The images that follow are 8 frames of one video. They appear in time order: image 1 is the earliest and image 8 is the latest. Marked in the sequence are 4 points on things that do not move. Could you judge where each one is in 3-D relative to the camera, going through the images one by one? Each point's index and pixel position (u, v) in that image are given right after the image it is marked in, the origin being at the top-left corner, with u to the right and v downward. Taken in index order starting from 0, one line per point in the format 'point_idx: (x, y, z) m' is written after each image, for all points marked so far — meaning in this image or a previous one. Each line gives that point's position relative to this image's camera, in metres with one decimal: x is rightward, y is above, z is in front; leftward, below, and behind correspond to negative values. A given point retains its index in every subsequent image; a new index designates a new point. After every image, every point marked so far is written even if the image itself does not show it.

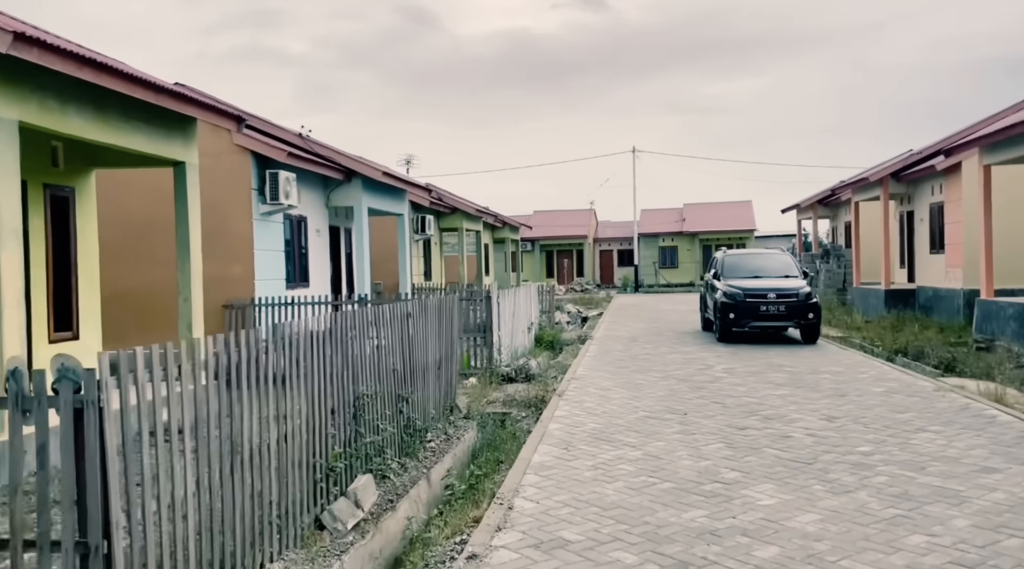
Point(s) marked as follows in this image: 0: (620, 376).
0: (+1.3, -1.1, +10.9) m
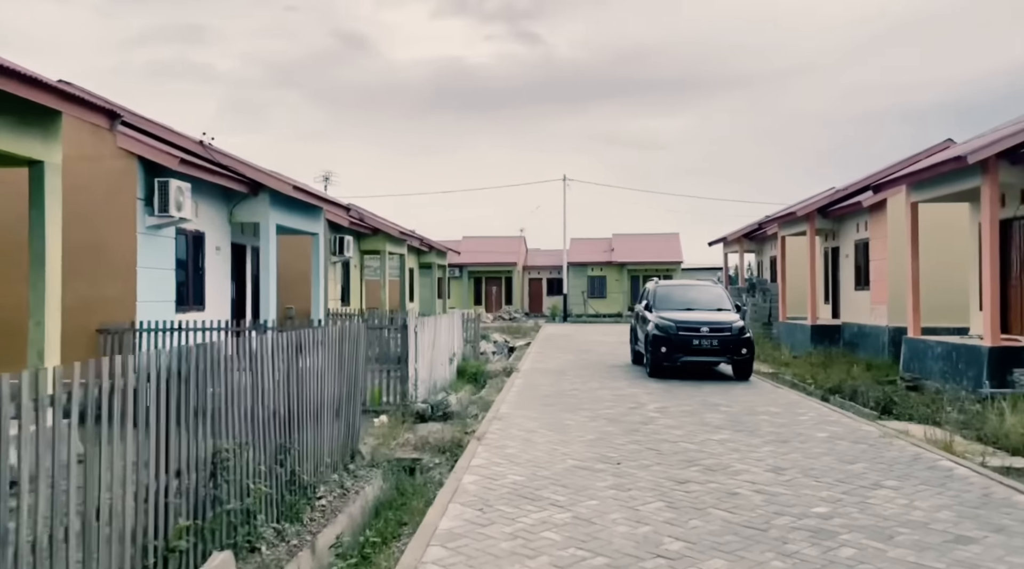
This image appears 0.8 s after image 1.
0: (+0.4, -1.5, +9.9) m
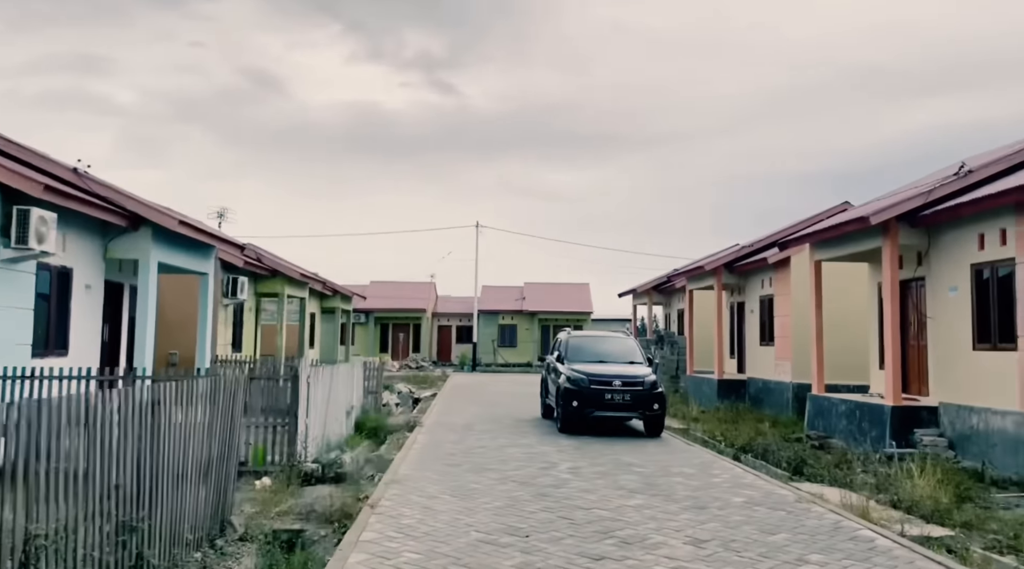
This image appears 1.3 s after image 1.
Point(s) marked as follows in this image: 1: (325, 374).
0: (-0.6, -2.0, +9.1) m
1: (-2.5, -1.2, +11.8) m
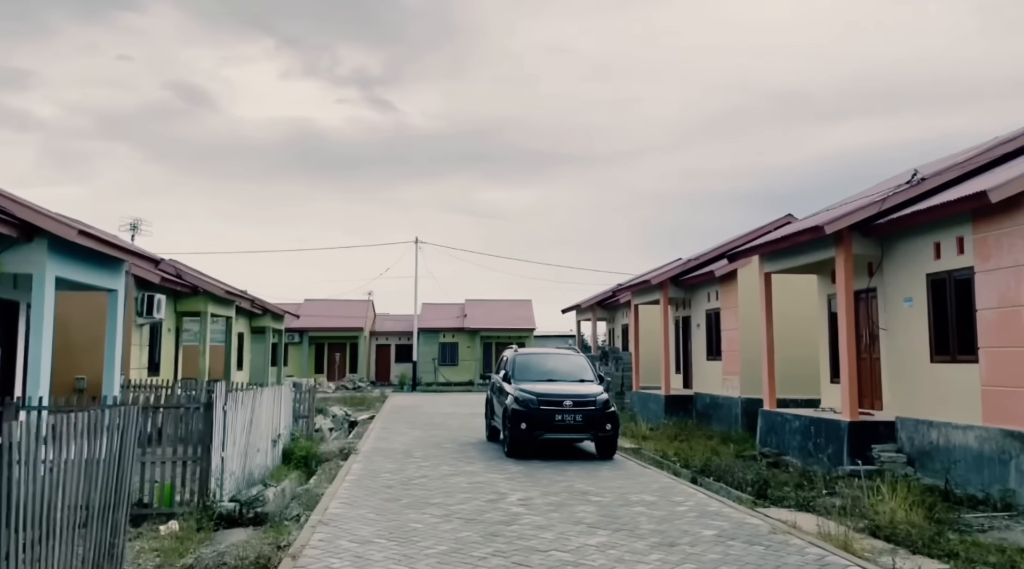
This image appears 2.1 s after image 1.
0: (-1.1, -2.1, +8.1) m
1: (-3.2, -1.4, +10.7) m
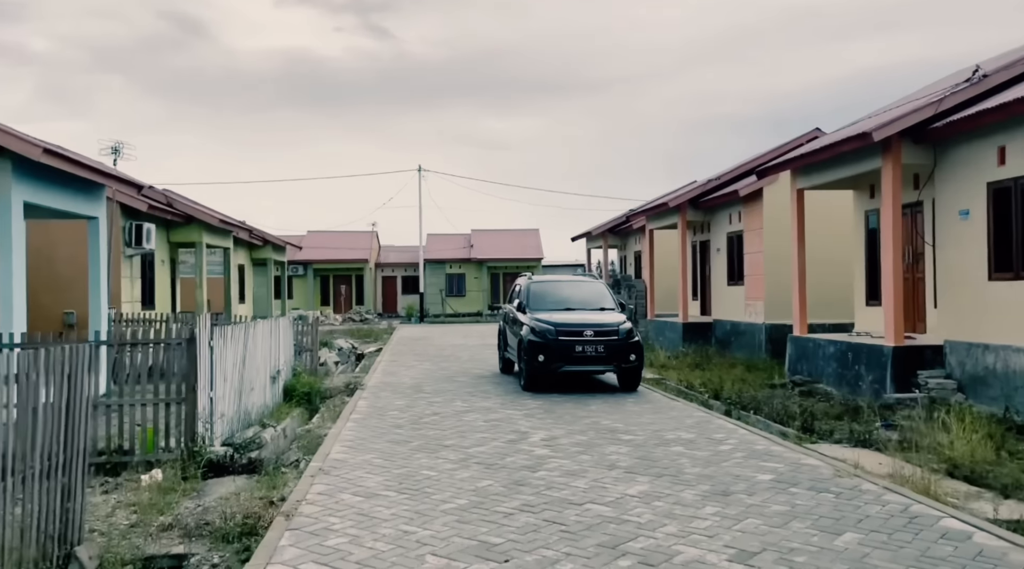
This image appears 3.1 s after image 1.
0: (-0.9, -1.4, +7.2) m
1: (-3.0, -0.5, +9.7) m
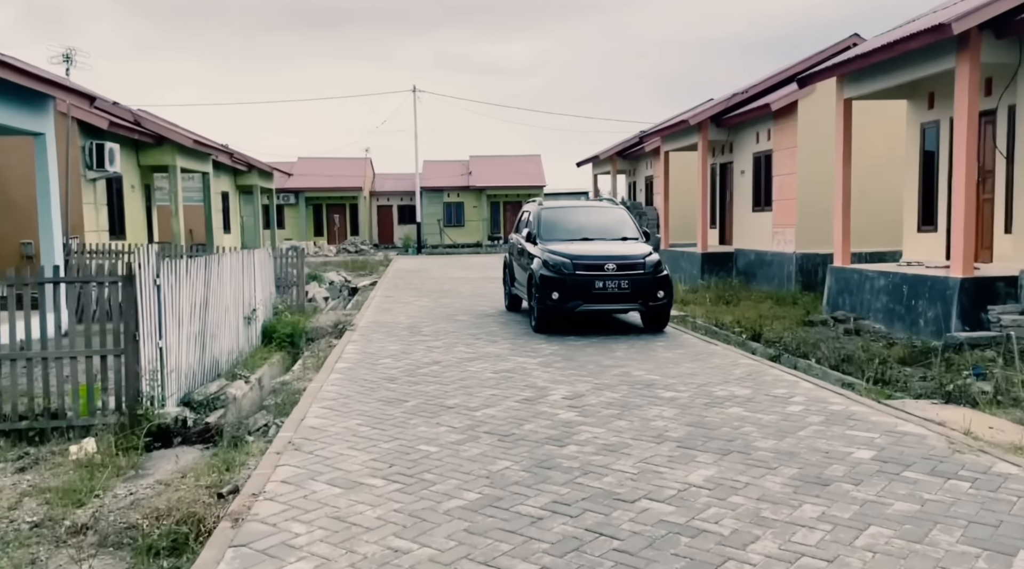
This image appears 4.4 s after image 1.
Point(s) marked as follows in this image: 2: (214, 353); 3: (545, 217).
0: (-0.8, -0.9, +5.7) m
1: (-2.8, +0.1, +8.1) m
2: (-2.8, -0.6, +8.4) m
3: (+0.5, +0.9, +12.4) m
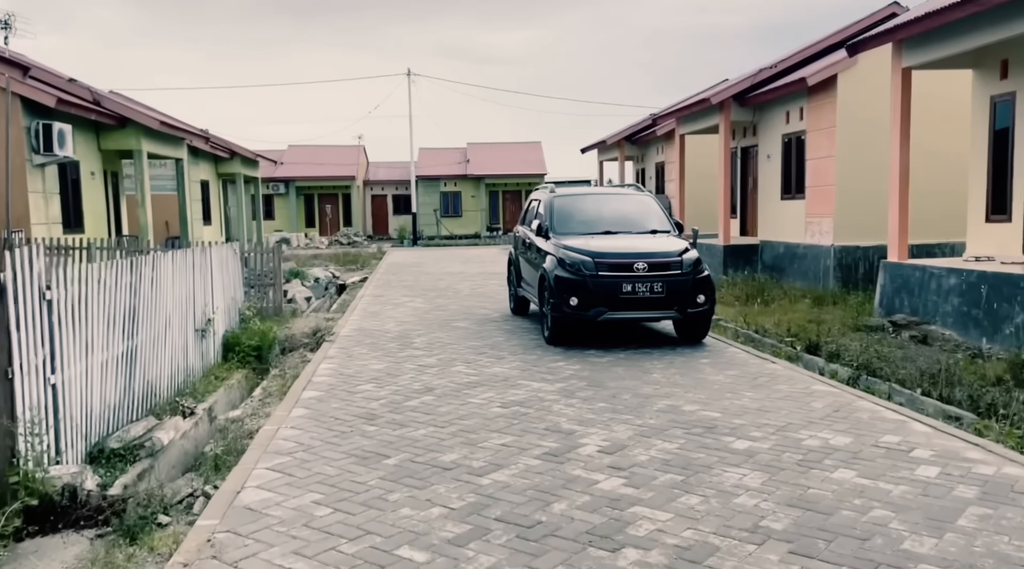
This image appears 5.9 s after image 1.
0: (-0.7, -1.0, +3.9) m
1: (-2.7, +0.1, +6.3) m
2: (-2.7, -0.7, +6.6) m
3: (+0.5, +0.9, +10.6) m
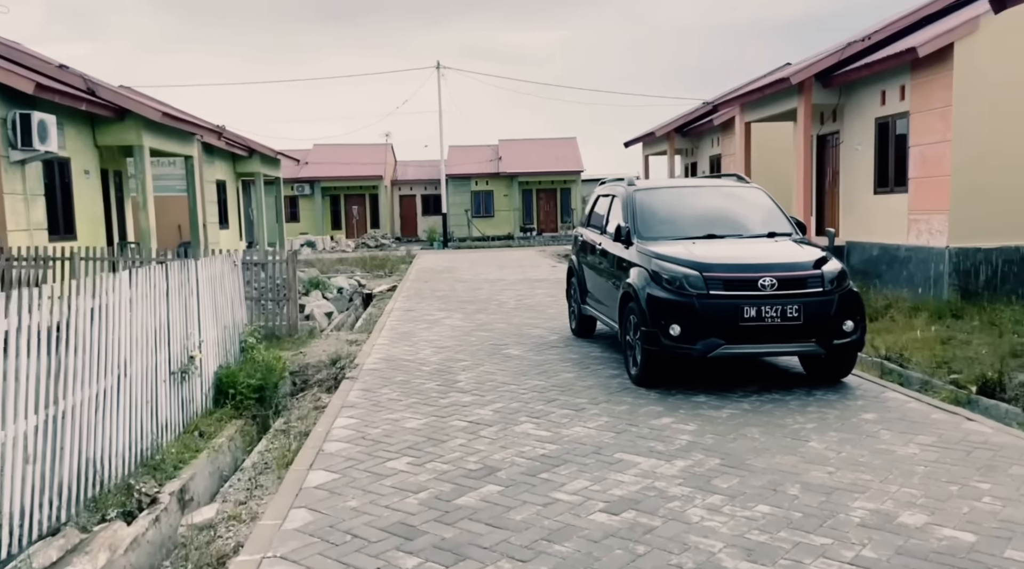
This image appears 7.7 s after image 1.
0: (-0.3, -1.2, +1.7) m
1: (-2.2, -0.1, +4.2) m
2: (-2.2, -0.9, +4.5) m
3: (+1.2, +0.8, +8.4) m
